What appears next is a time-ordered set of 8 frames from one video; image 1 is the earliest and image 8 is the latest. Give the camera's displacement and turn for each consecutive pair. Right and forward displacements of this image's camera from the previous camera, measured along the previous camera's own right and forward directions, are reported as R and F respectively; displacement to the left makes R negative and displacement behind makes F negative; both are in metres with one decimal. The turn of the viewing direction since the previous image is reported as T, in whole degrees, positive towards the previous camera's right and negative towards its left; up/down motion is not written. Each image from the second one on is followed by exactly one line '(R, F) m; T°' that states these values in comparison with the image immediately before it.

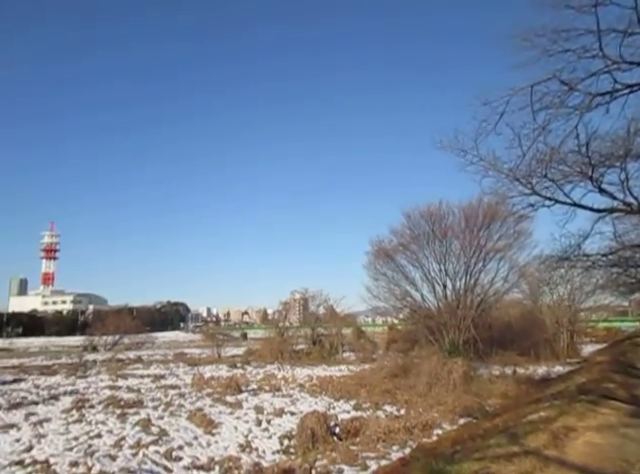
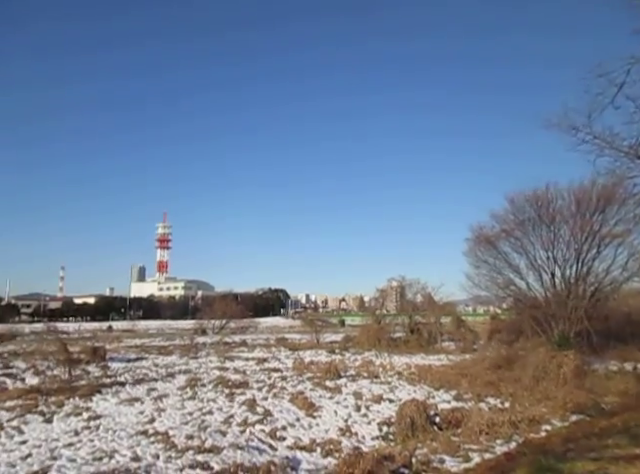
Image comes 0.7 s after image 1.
(-0.1, +0.5) m; -13°
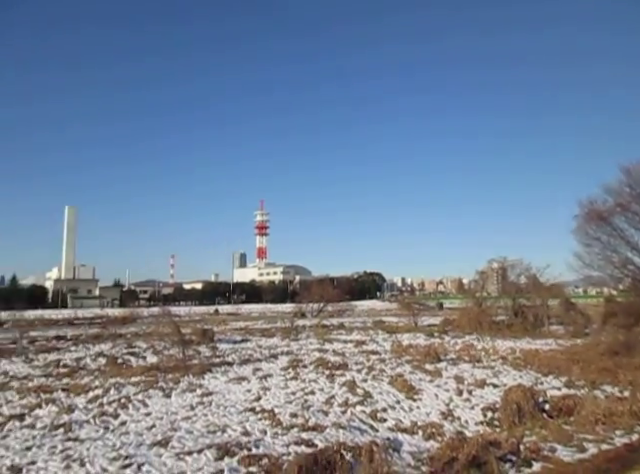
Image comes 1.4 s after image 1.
(0.0, +0.3) m; -12°
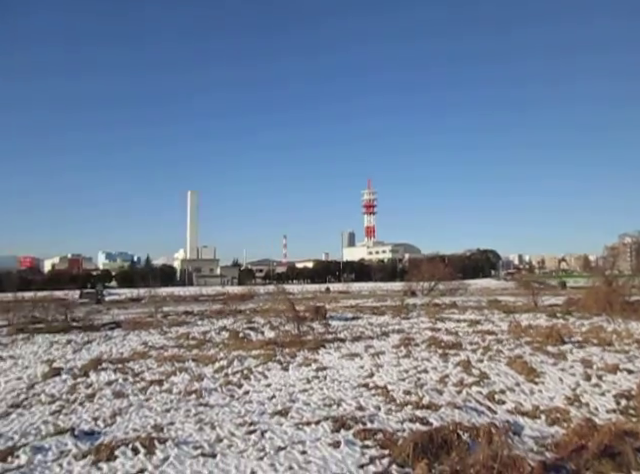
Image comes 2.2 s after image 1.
(-0.1, +0.2) m; -14°
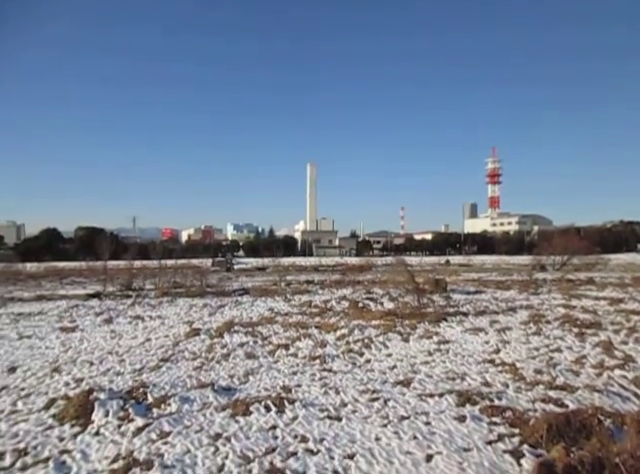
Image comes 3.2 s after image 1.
(-0.7, 0.0) m; -11°
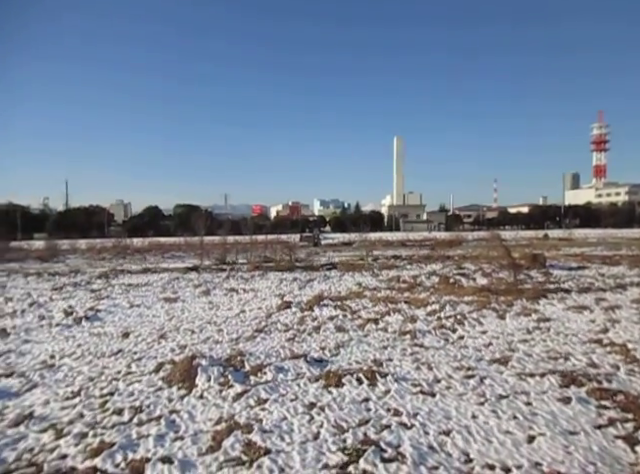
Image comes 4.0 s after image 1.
(-0.6, 0.0) m; -8°
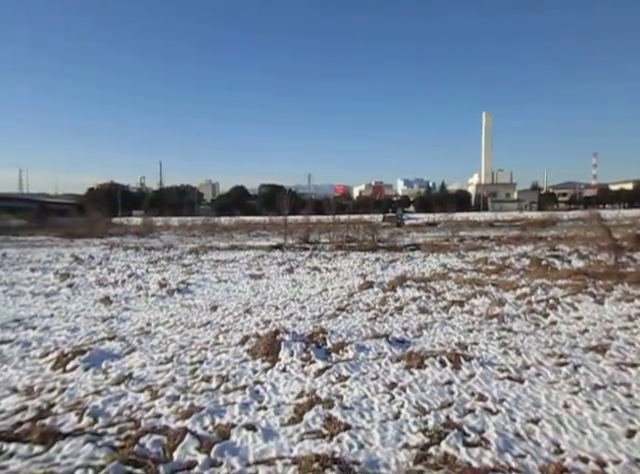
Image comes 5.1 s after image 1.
(-0.4, +0.1) m; -8°
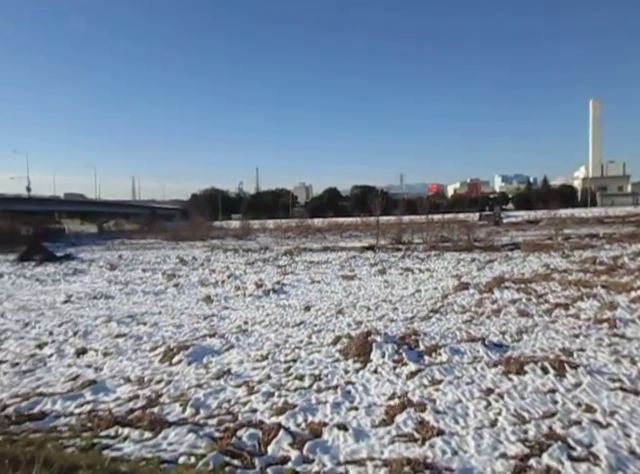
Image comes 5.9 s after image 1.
(-0.3, 0.0) m; -9°
